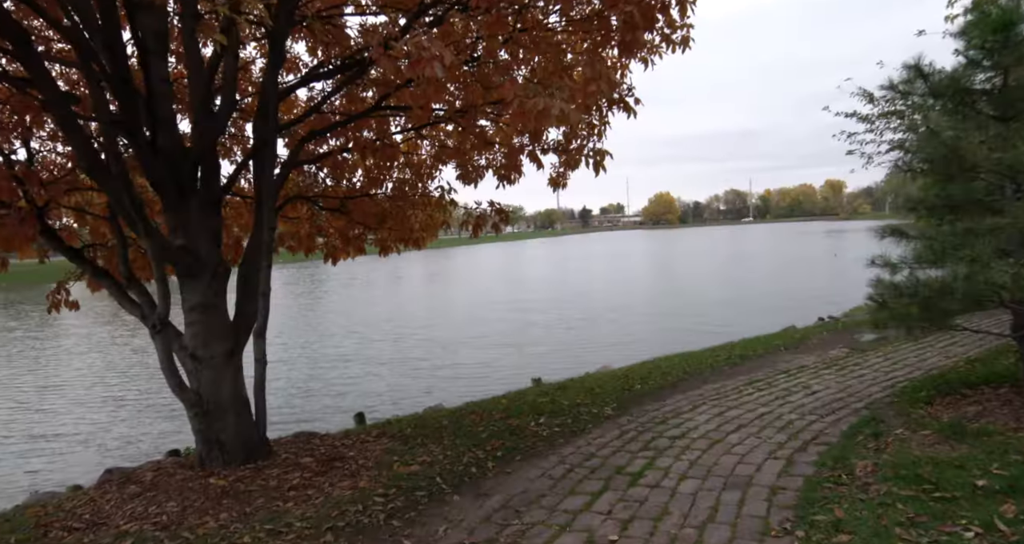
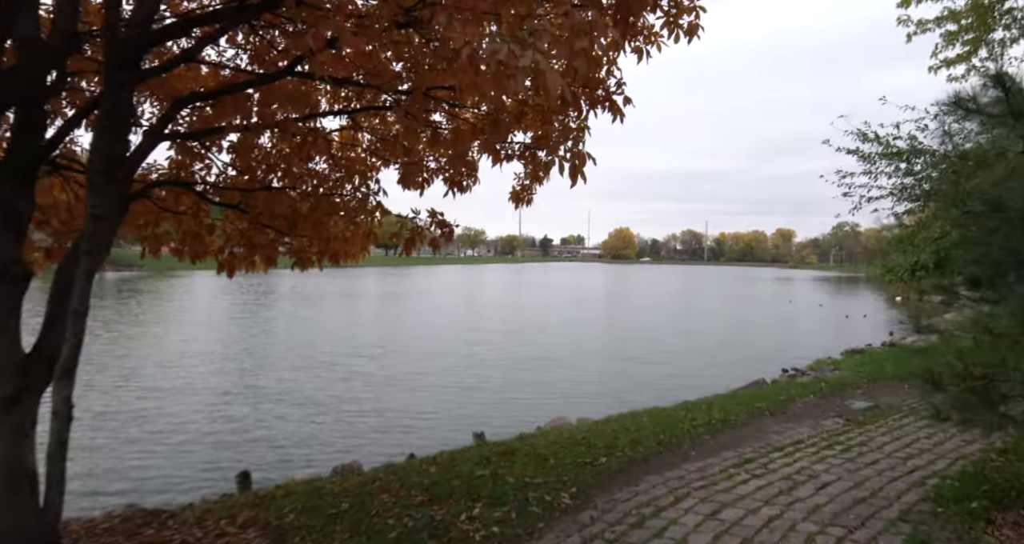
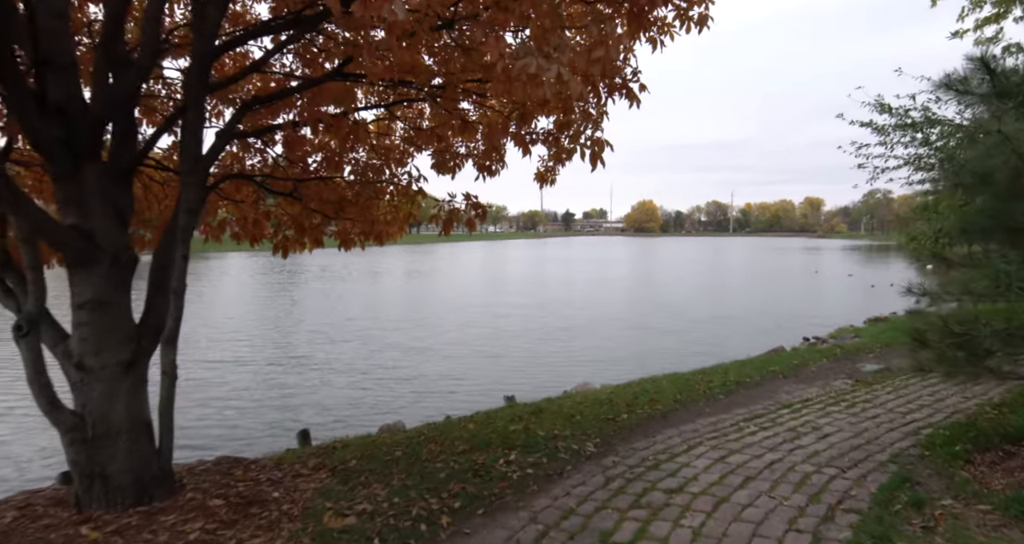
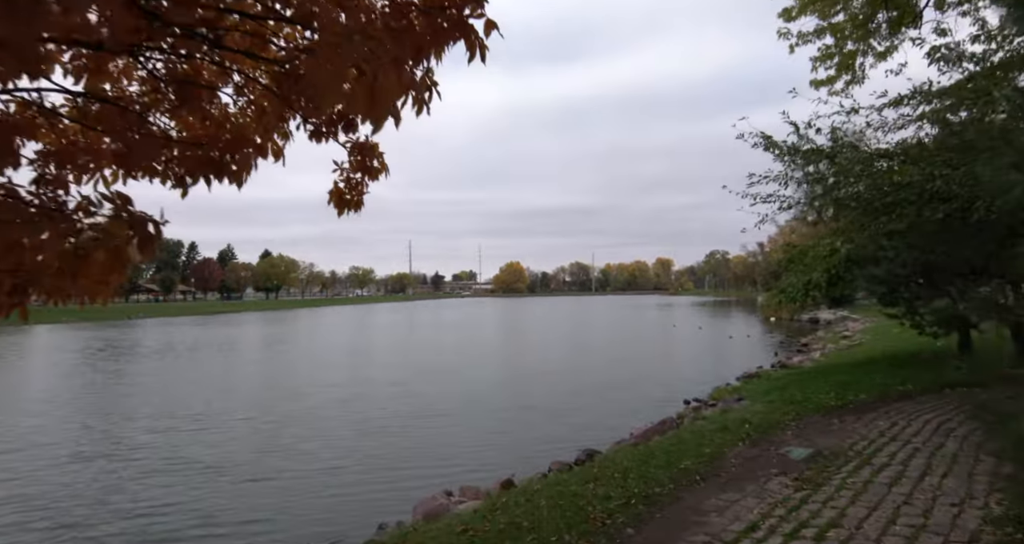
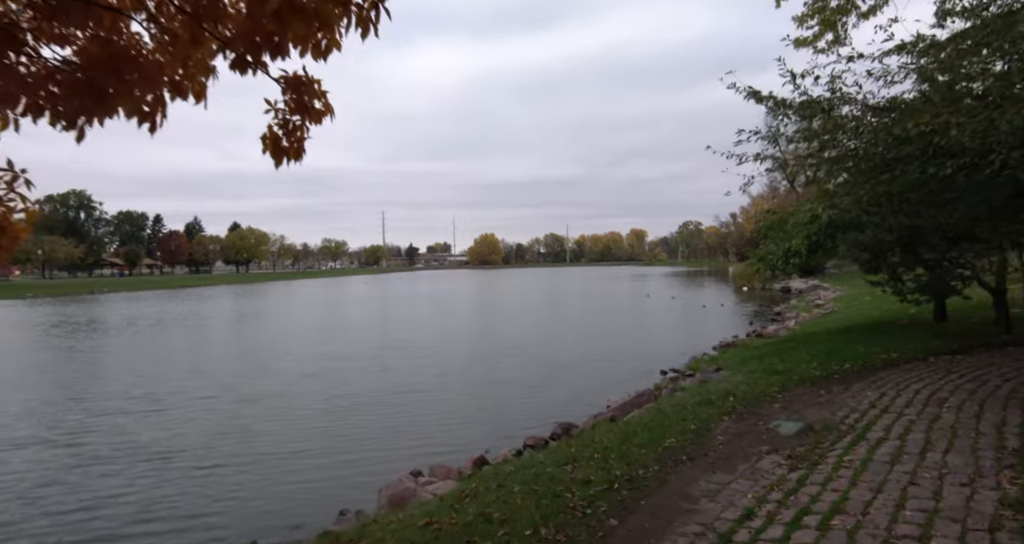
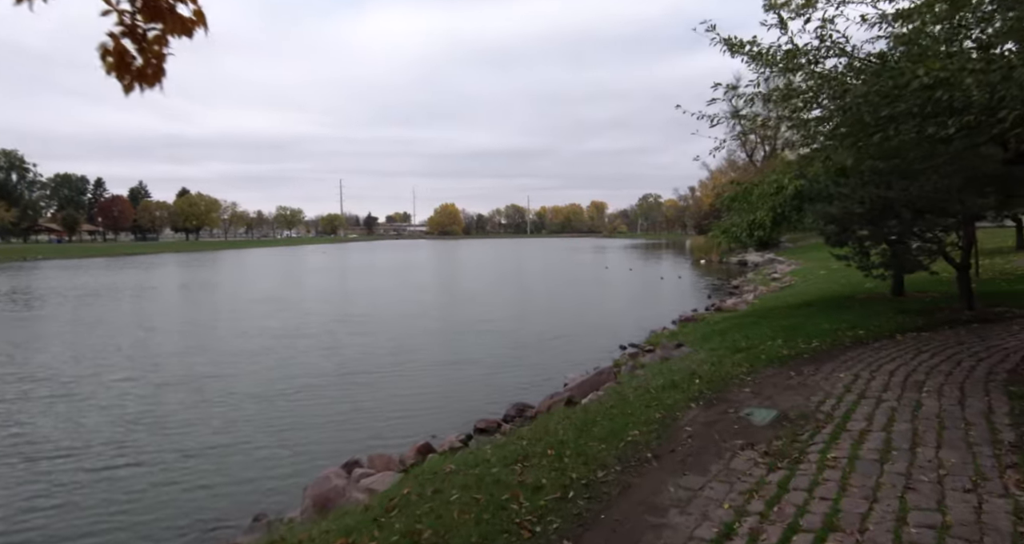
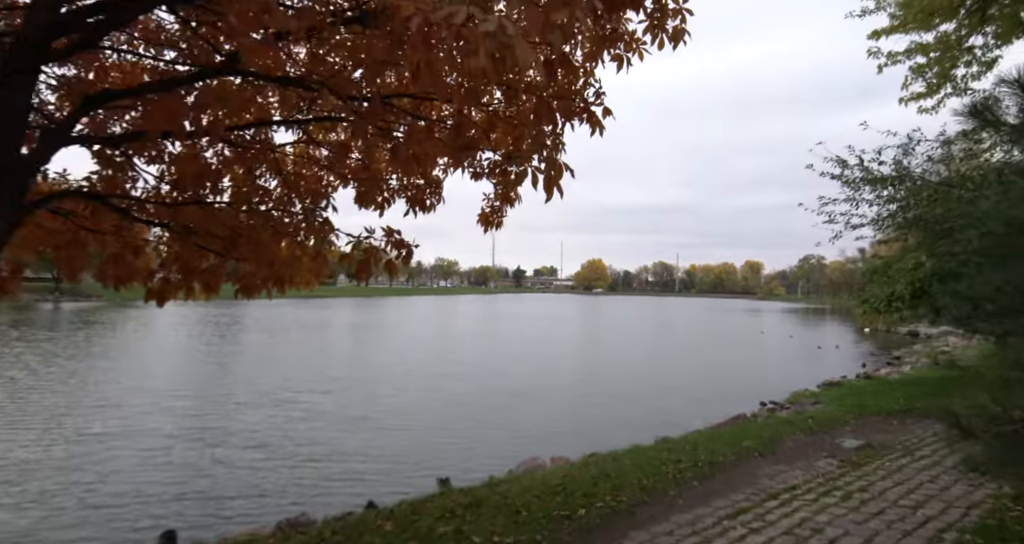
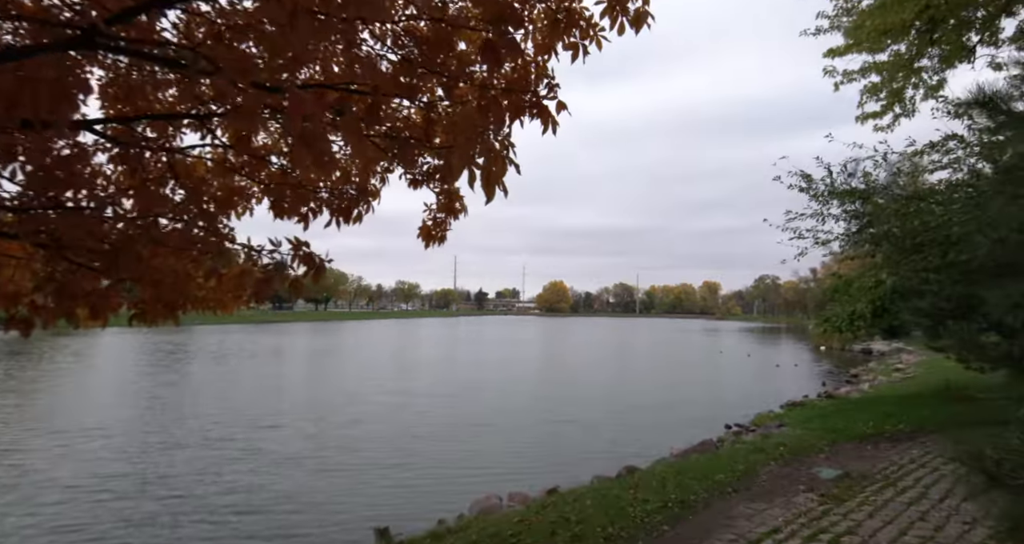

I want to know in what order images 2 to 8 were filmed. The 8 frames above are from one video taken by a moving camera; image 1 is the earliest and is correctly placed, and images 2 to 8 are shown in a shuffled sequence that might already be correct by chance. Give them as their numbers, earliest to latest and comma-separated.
3, 2, 7, 8, 4, 5, 6
